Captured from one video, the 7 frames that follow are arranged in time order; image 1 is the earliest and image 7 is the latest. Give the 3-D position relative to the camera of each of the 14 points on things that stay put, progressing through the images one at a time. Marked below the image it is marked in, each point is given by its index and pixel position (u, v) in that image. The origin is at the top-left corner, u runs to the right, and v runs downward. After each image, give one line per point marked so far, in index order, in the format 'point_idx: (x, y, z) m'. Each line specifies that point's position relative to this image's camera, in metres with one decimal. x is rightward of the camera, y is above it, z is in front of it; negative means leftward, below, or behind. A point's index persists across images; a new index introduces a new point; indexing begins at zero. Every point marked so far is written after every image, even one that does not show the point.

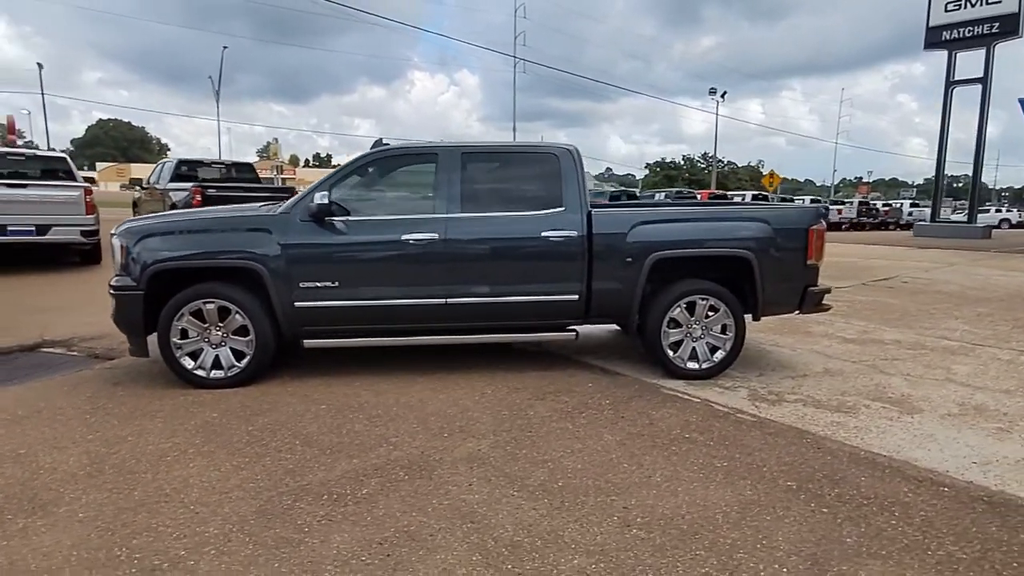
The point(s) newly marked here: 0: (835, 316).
0: (+4.2, -0.4, +8.3) m
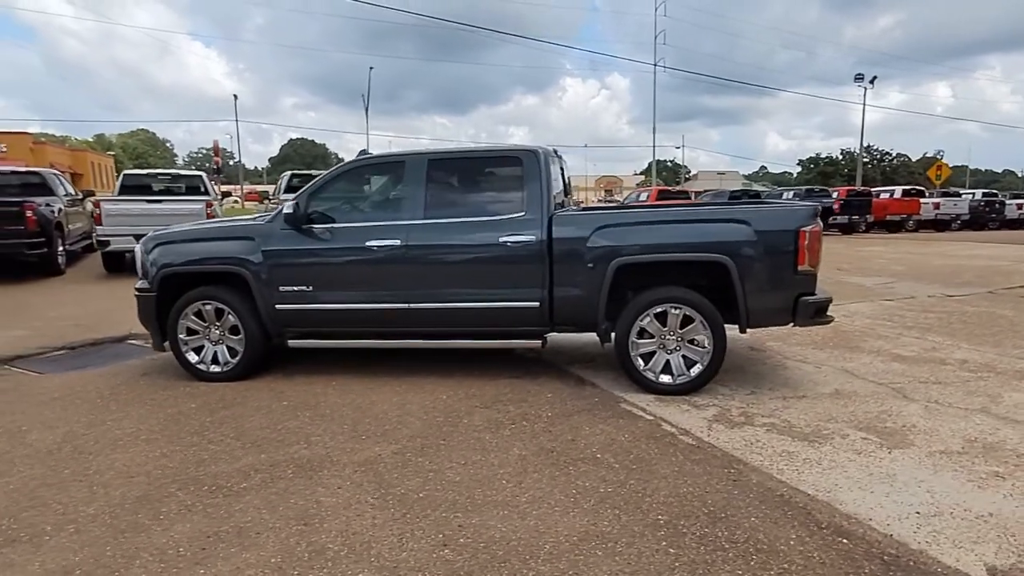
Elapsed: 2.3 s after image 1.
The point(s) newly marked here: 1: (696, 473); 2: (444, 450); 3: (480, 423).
0: (+4.5, -0.5, +7.1) m
1: (+1.0, -1.1, +3.6) m
2: (-0.4, -1.0, +4.0) m
3: (-0.2, -1.0, +4.5) m
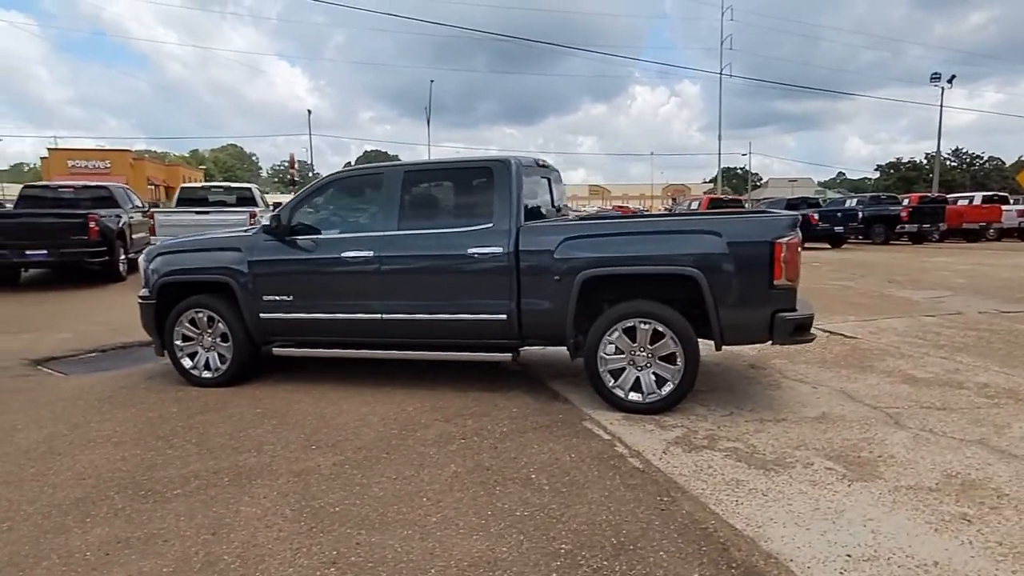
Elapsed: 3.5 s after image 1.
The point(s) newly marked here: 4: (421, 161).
0: (+4.4, -0.6, +6.5) m
1: (+0.6, -1.1, +3.4) m
2: (-0.8, -1.1, +4.0) m
3: (-0.6, -1.0, +4.4) m
4: (-0.8, +1.1, +5.4) m
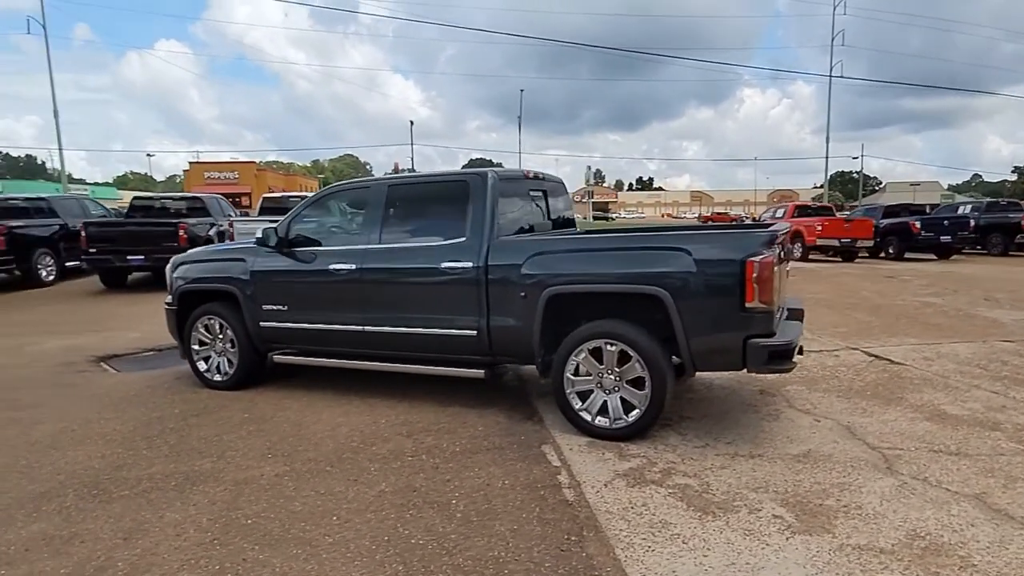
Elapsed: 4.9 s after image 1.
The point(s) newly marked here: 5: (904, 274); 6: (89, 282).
0: (+4.4, -0.8, +5.7) m
1: (+0.1, -1.2, +3.2) m
2: (-1.2, -1.2, +4.0) m
3: (-0.9, -1.1, +4.4) m
4: (-0.9, +1.0, +5.4) m
5: (+9.8, +0.4, +15.8) m
6: (-11.6, +0.2, +17.3) m
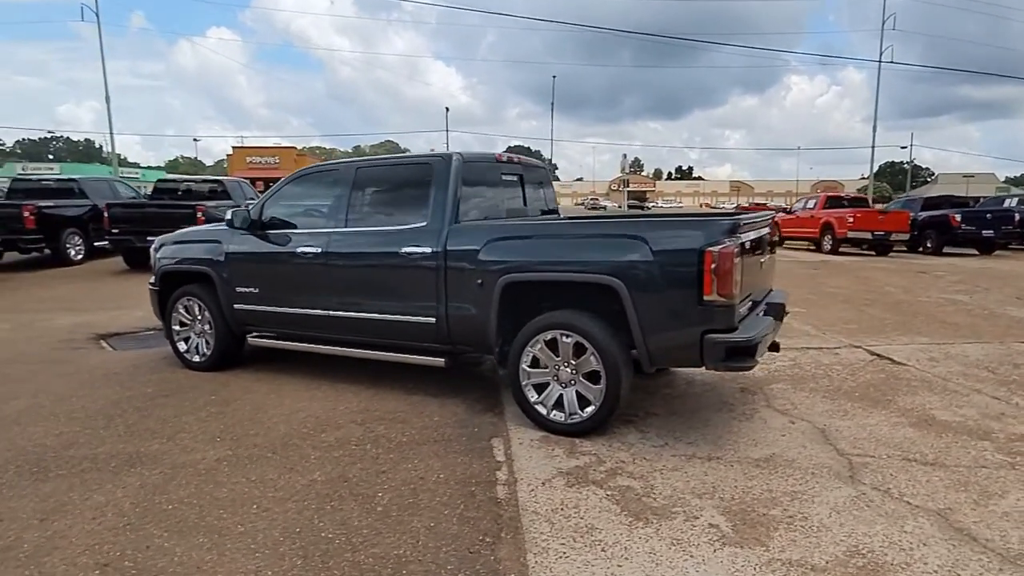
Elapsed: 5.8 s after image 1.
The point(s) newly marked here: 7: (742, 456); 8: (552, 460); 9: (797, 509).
0: (+4.1, -0.8, +5.3) m
1: (-0.3, -1.2, +3.0) m
2: (-1.6, -1.1, +3.9) m
3: (-1.2, -1.0, +4.3) m
4: (-1.2, +1.1, +5.2) m
5: (+10.2, +0.4, +15.0) m
6: (-11.2, +0.7, +17.8) m
7: (+1.4, -1.0, +3.9) m
8: (+0.2, -1.1, +3.9) m
9: (+1.5, -1.1, +3.2) m
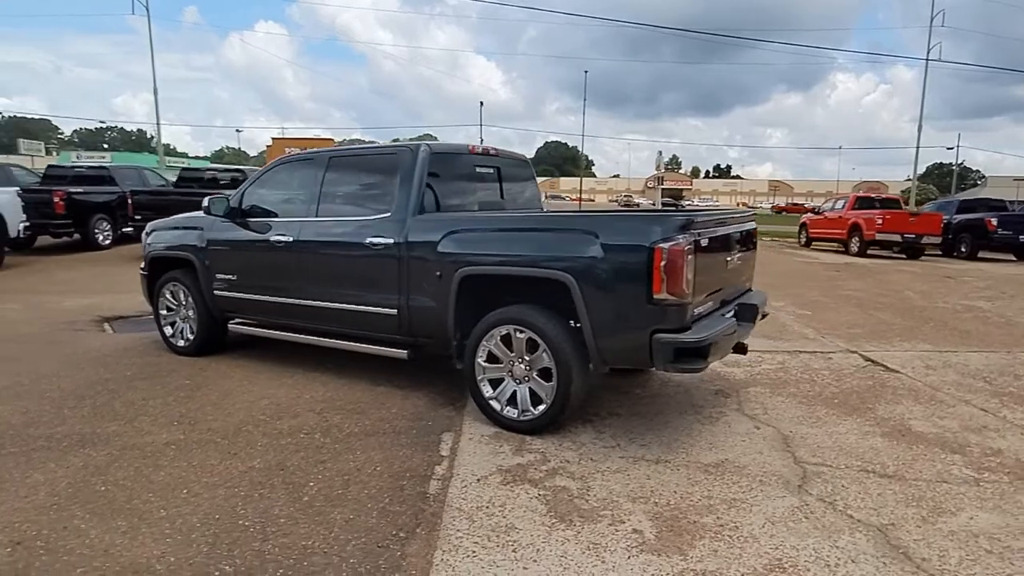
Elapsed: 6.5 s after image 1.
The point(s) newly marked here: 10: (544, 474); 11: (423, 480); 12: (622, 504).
0: (+3.8, -0.9, +5.0) m
1: (-0.7, -1.1, +3.0) m
2: (-1.9, -1.0, +3.9) m
3: (-1.6, -1.0, +4.3) m
4: (-1.4, +1.2, +5.2) m
5: (+10.4, +0.3, +14.4) m
6: (-10.8, +1.2, +18.3) m
7: (+1.1, -1.0, +3.8) m
8: (-0.1, -1.0, +3.8) m
9: (+1.1, -1.1, +3.1) m
10: (+0.2, -1.1, +3.6) m
11: (-0.5, -1.1, +3.5) m
12: (+0.6, -1.1, +3.2) m
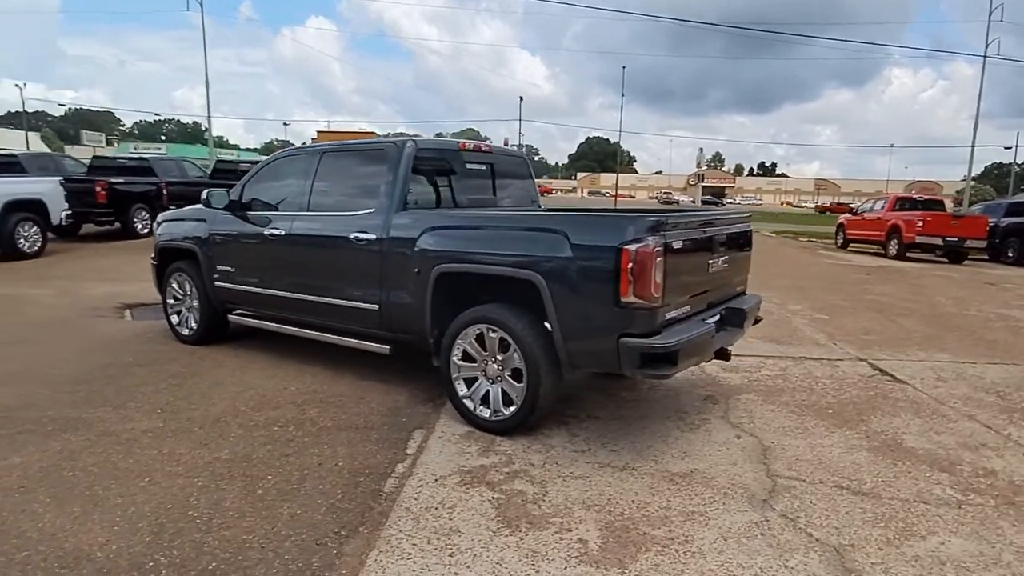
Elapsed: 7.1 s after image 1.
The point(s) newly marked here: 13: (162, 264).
0: (+3.7, -0.9, +4.7) m
1: (-1.0, -1.1, +3.0) m
2: (-2.1, -1.0, +4.0) m
3: (-1.7, -0.9, +4.3) m
4: (-1.5, +1.2, +5.2) m
5: (+10.8, +0.1, +13.7) m
6: (-10.0, +1.5, +18.8) m
7: (+0.9, -1.0, +3.7) m
8: (-0.3, -1.0, +3.8) m
9: (+0.8, -1.1, +3.0) m
10: (0.0, -1.1, +3.5) m
11: (-0.7, -1.0, +3.5) m
12: (+0.3, -1.1, +3.1) m
13: (-3.8, +0.3, +6.8) m
